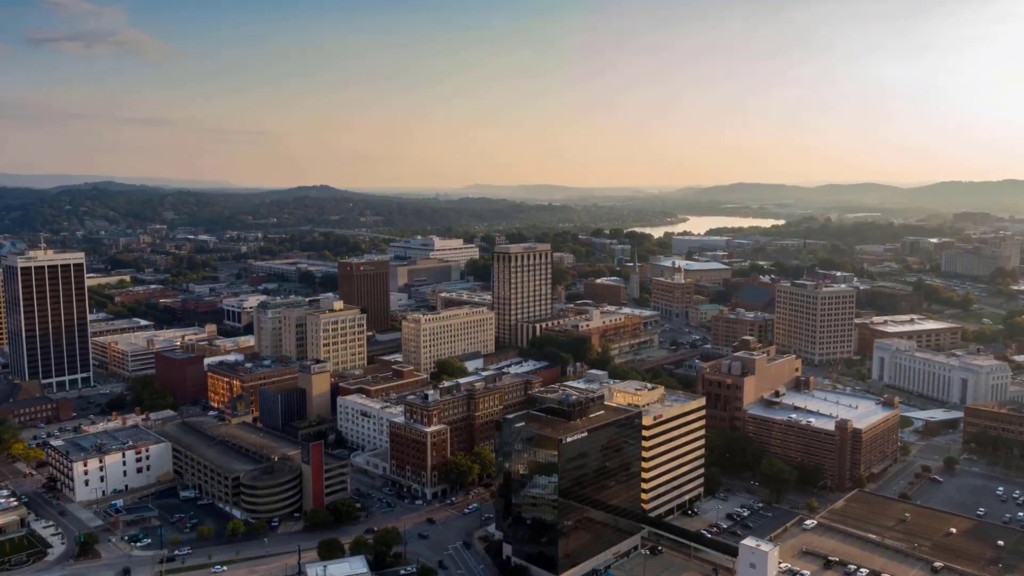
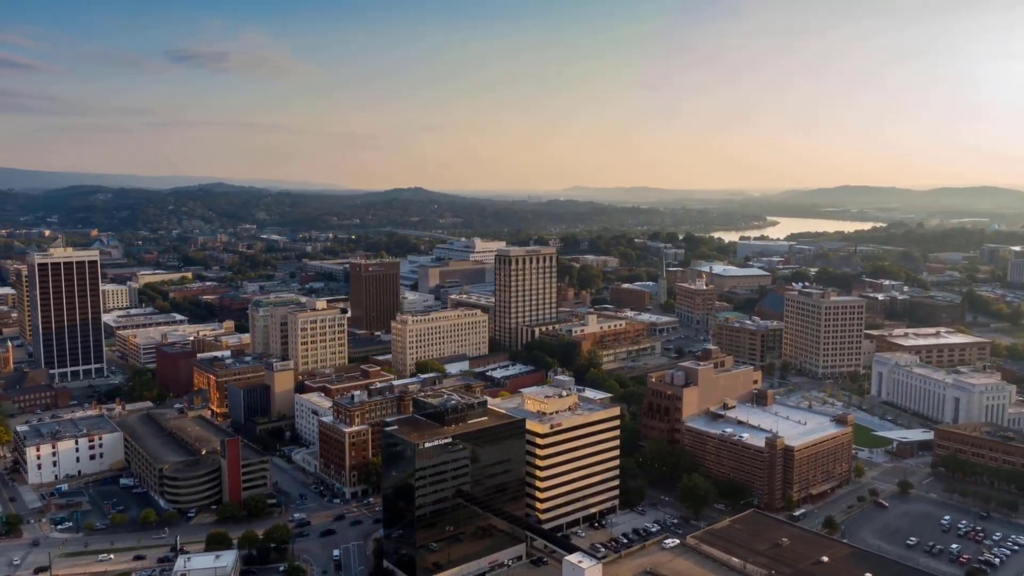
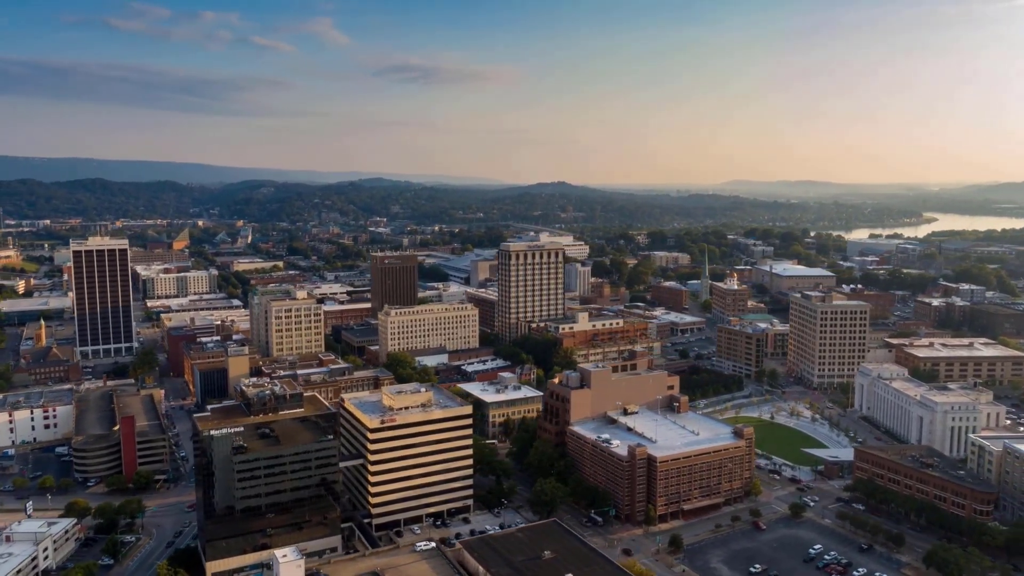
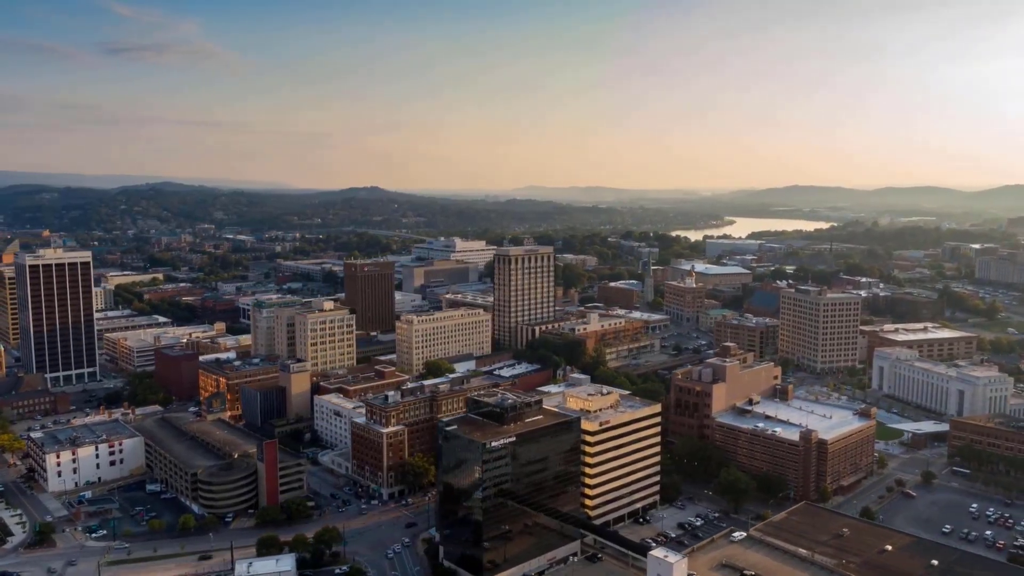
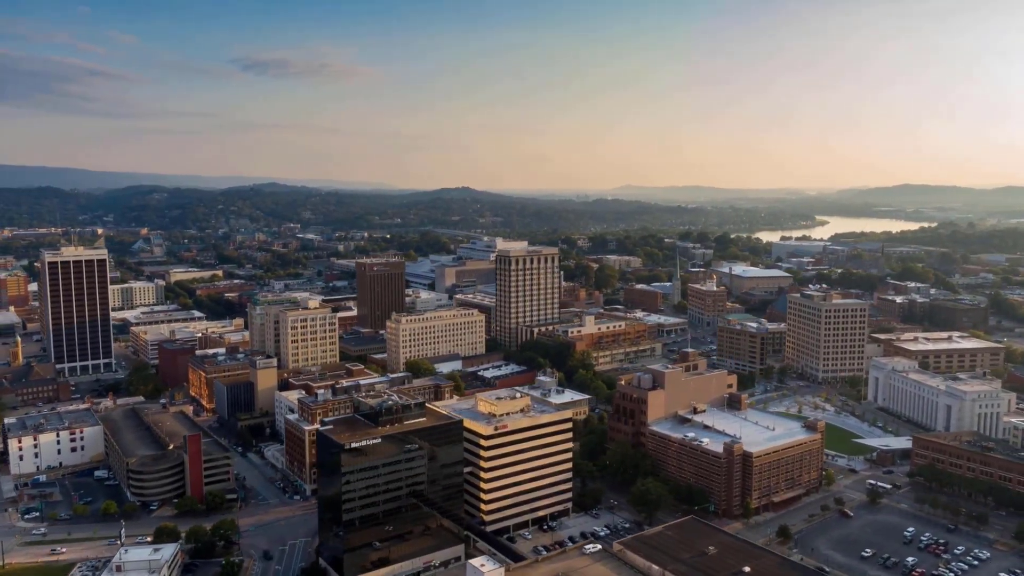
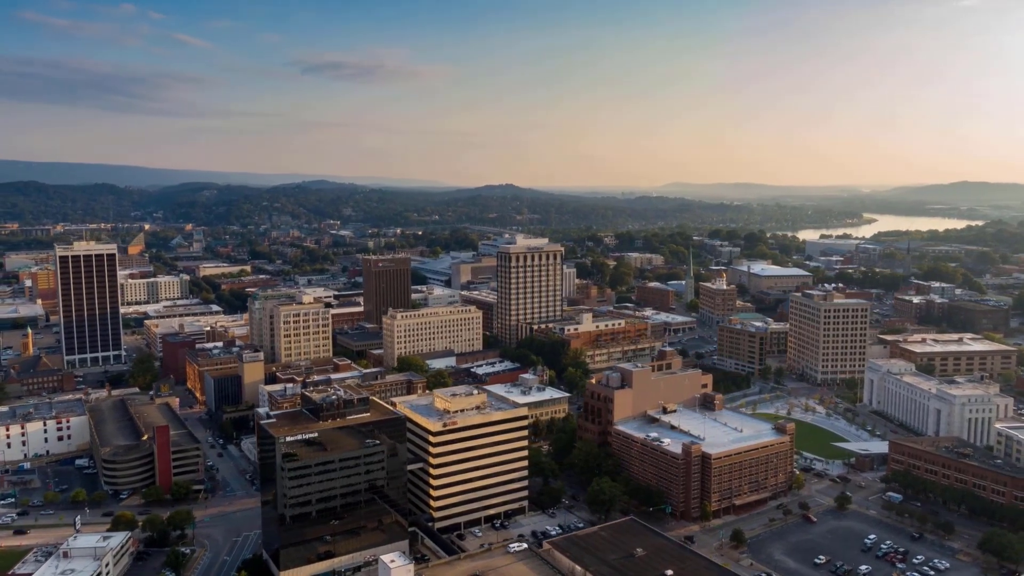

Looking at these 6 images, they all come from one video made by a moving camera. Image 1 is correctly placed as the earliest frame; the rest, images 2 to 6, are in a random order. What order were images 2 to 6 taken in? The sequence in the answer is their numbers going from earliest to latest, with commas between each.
4, 2, 5, 6, 3
